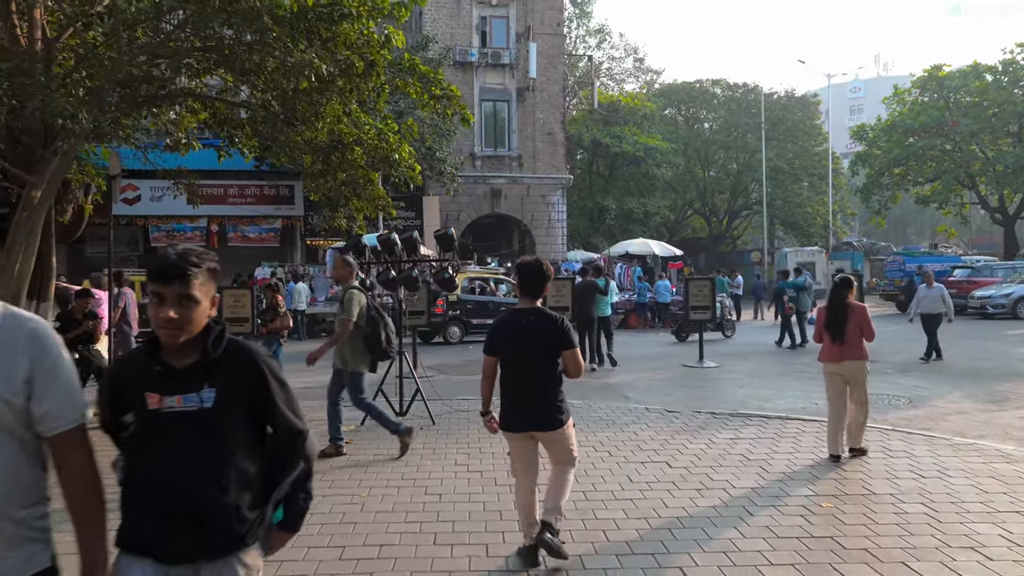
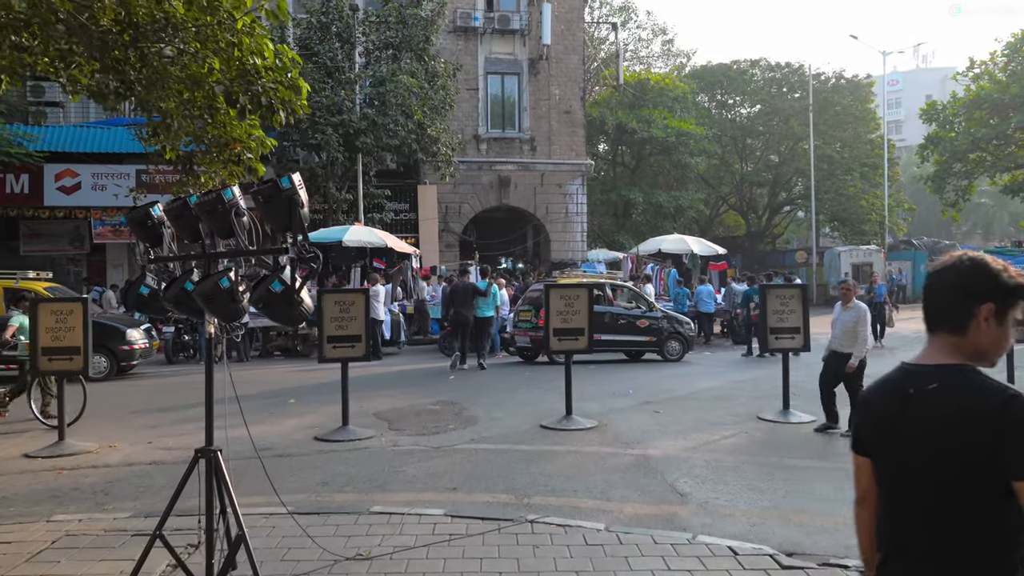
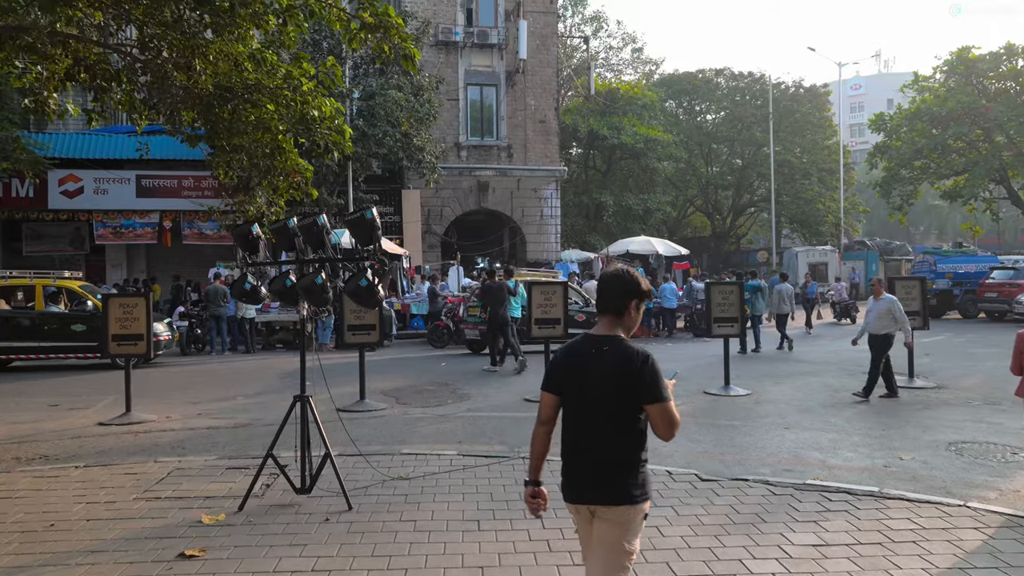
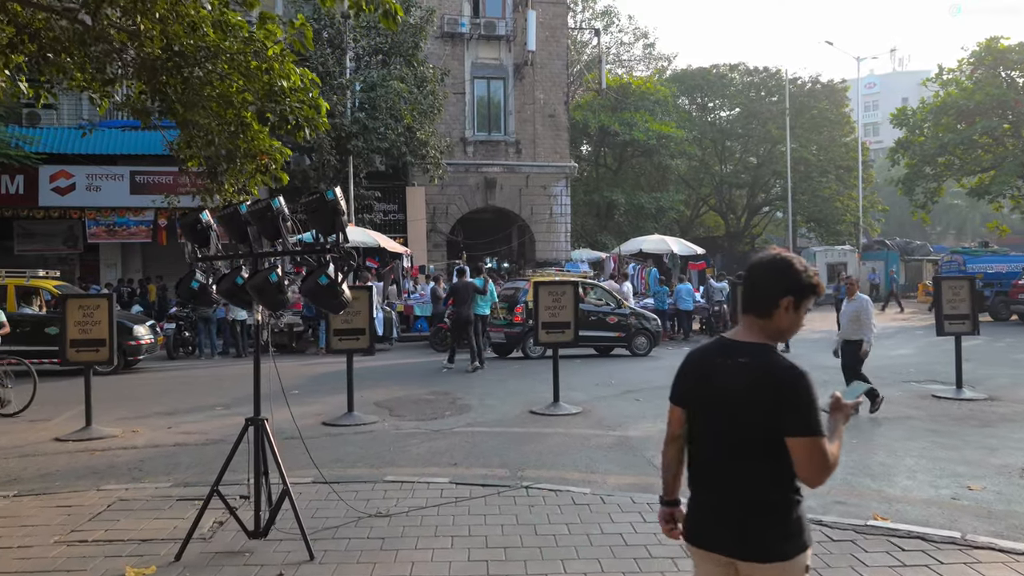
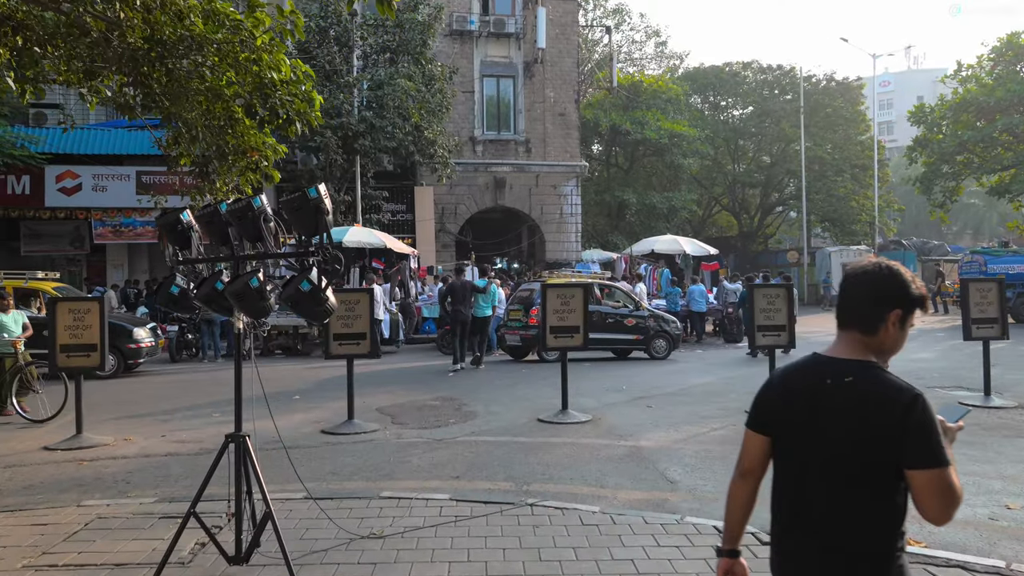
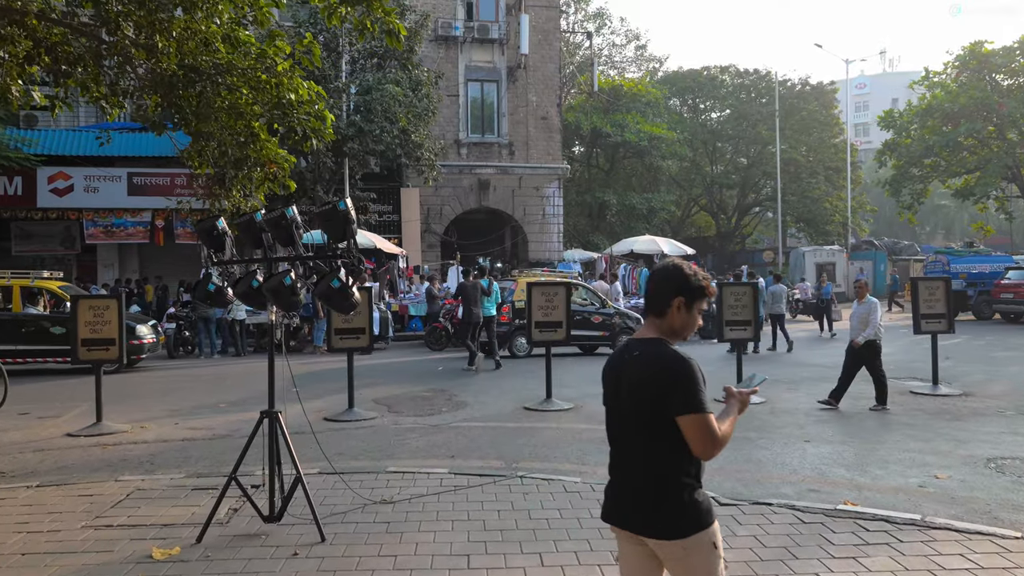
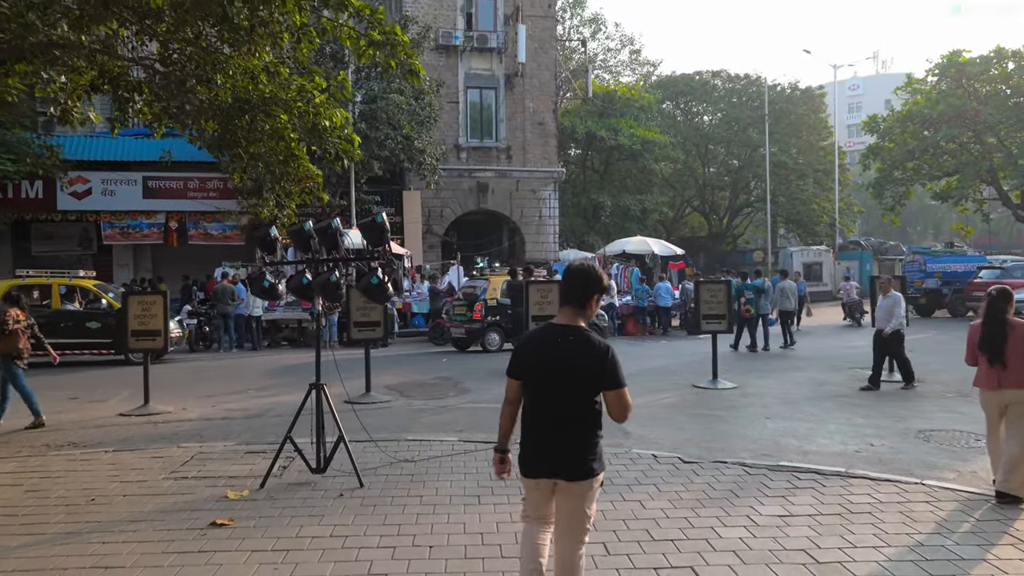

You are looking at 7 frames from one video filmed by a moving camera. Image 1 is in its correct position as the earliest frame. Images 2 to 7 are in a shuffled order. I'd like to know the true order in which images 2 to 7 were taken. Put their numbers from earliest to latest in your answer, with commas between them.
7, 3, 6, 4, 5, 2
